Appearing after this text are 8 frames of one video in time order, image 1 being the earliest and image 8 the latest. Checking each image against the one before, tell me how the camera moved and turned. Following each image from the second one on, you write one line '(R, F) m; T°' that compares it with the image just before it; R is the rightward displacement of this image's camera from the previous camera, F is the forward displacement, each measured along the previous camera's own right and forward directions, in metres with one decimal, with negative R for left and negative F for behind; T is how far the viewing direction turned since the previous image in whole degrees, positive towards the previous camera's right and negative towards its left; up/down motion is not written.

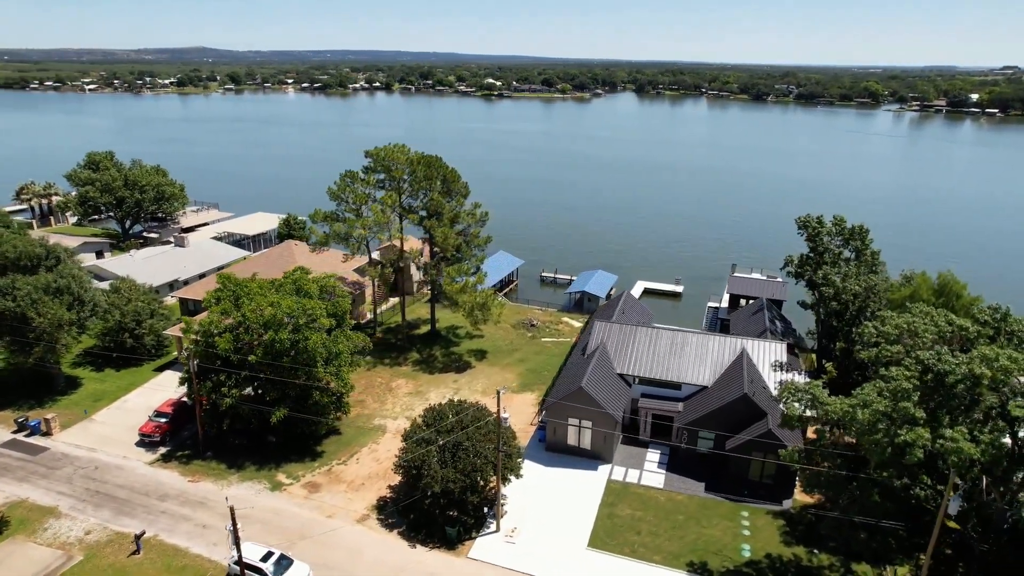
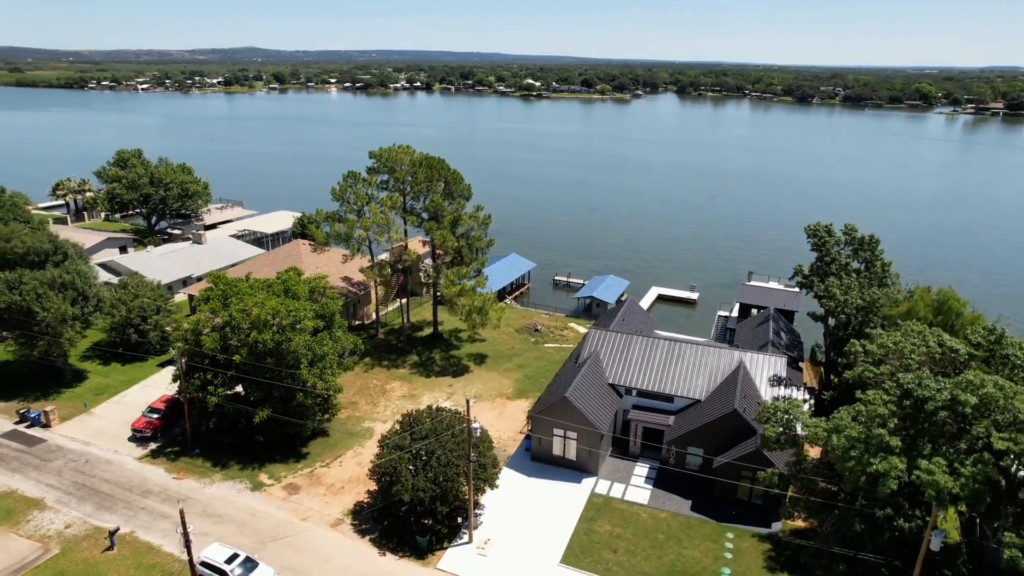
(+2.2, +0.6) m; -3°
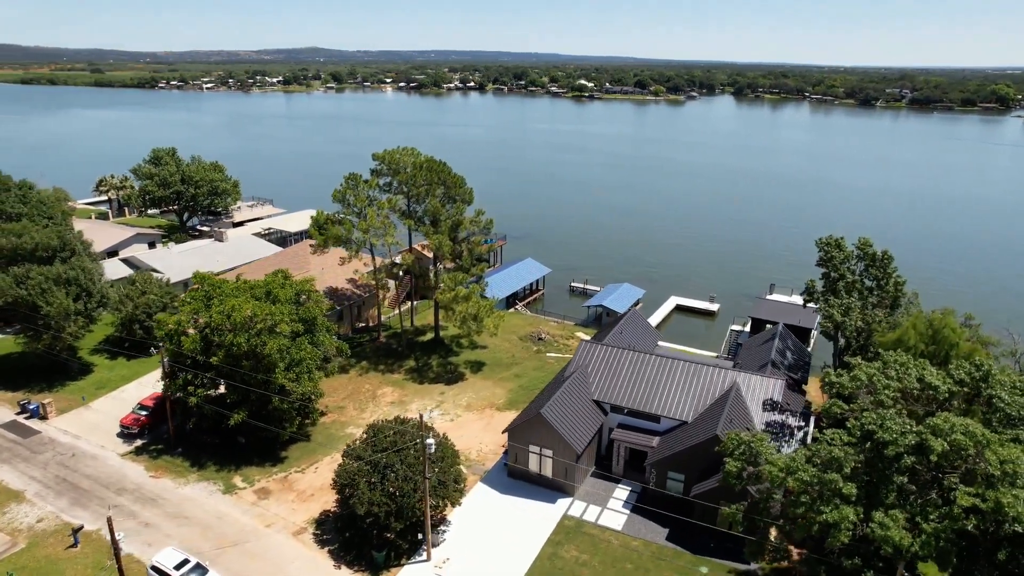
(+3.0, +1.1) m; -5°
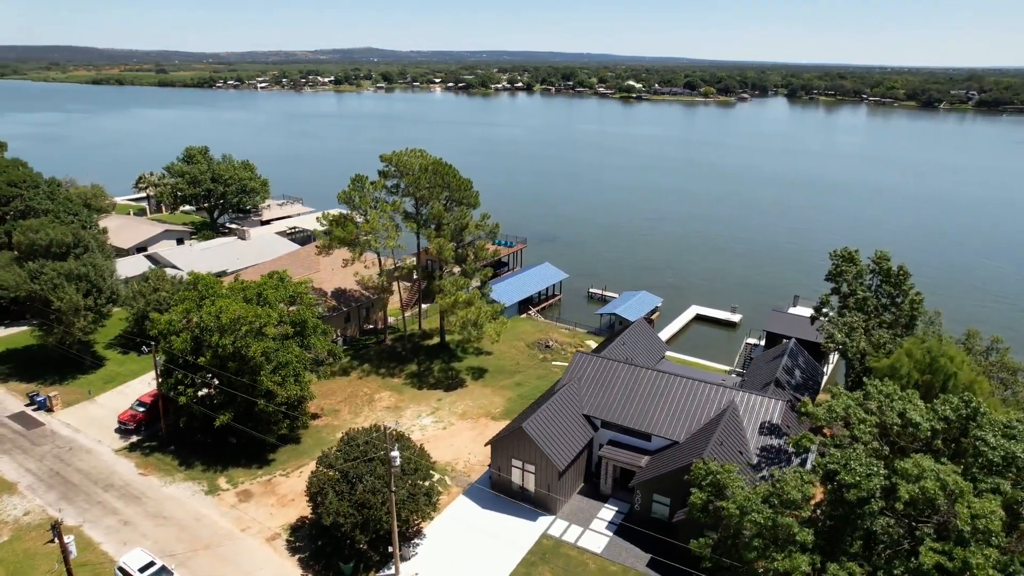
(+2.4, +0.9) m; -4°
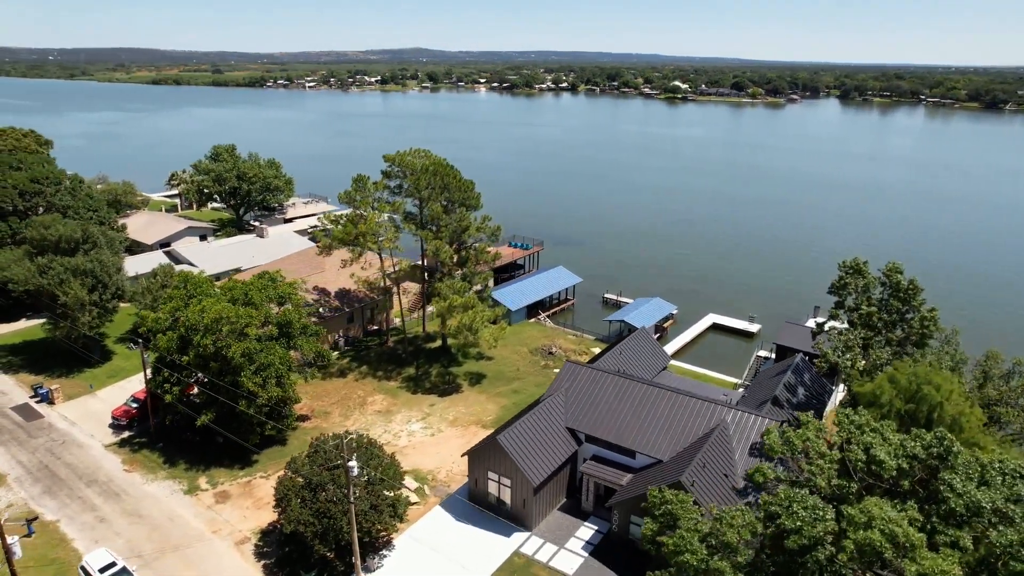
(+2.4, +1.0) m; -4°
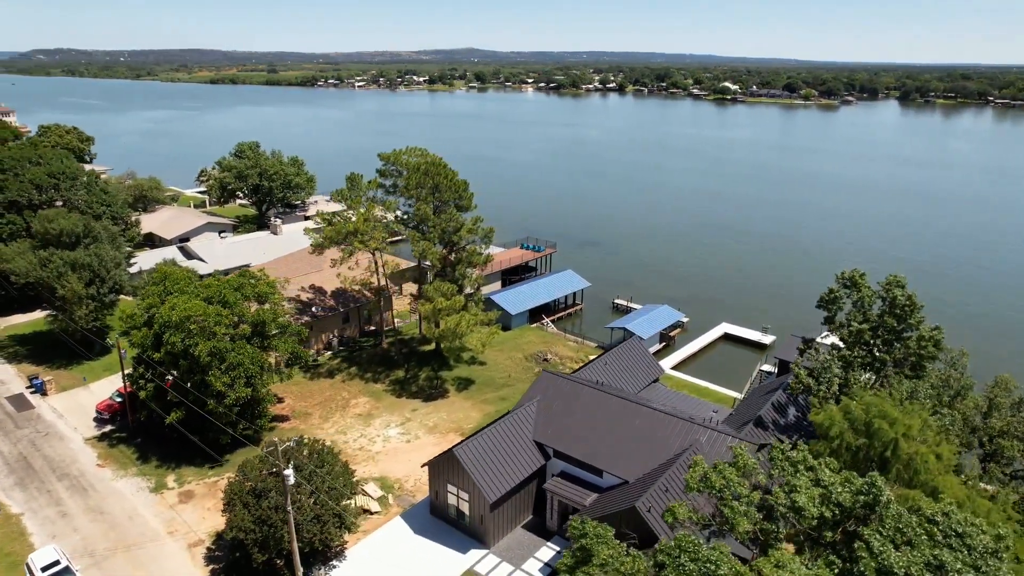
(+3.0, +1.2) m; -4°
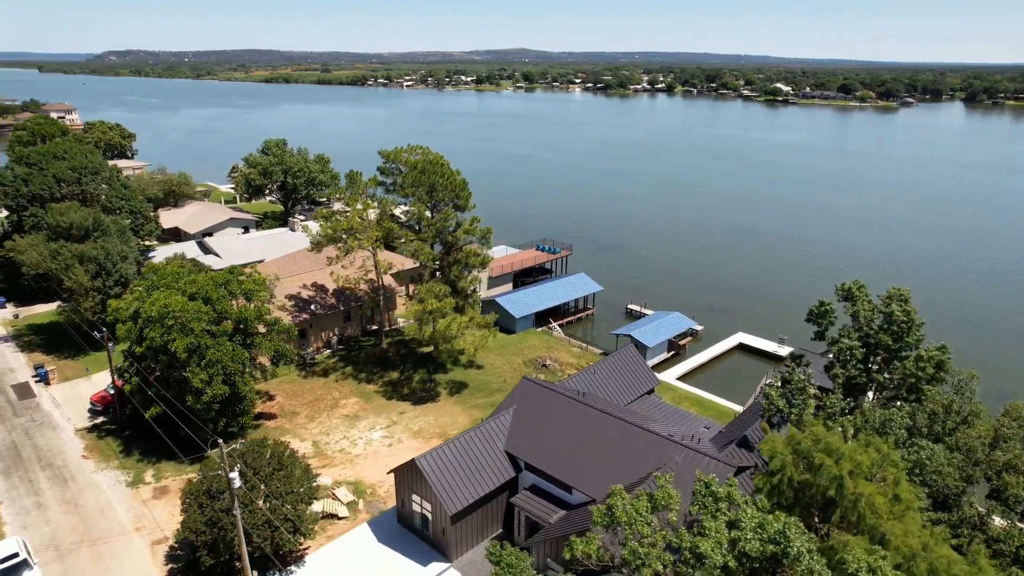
(+2.6, +1.1) m; -4°
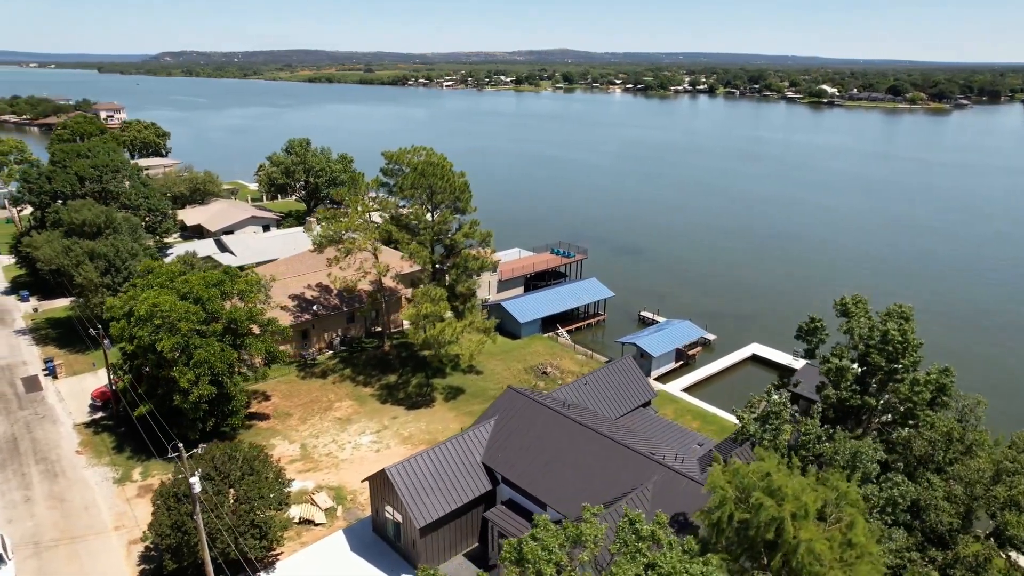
(+2.0, +0.8) m; -3°
